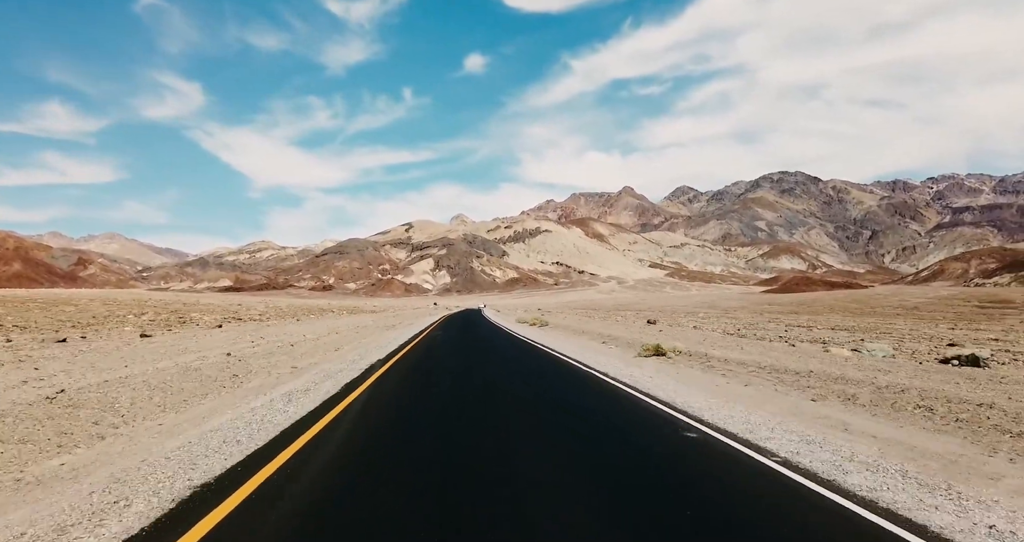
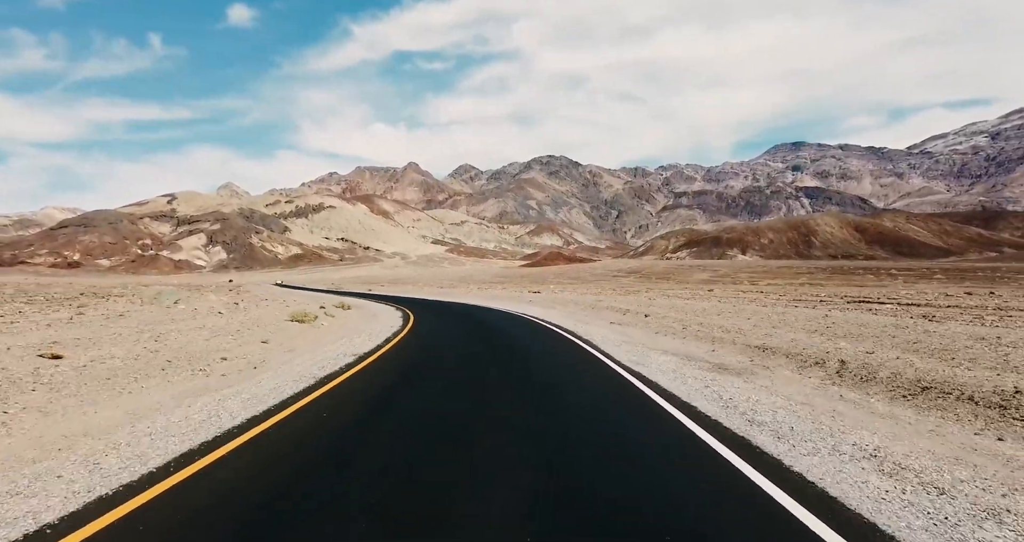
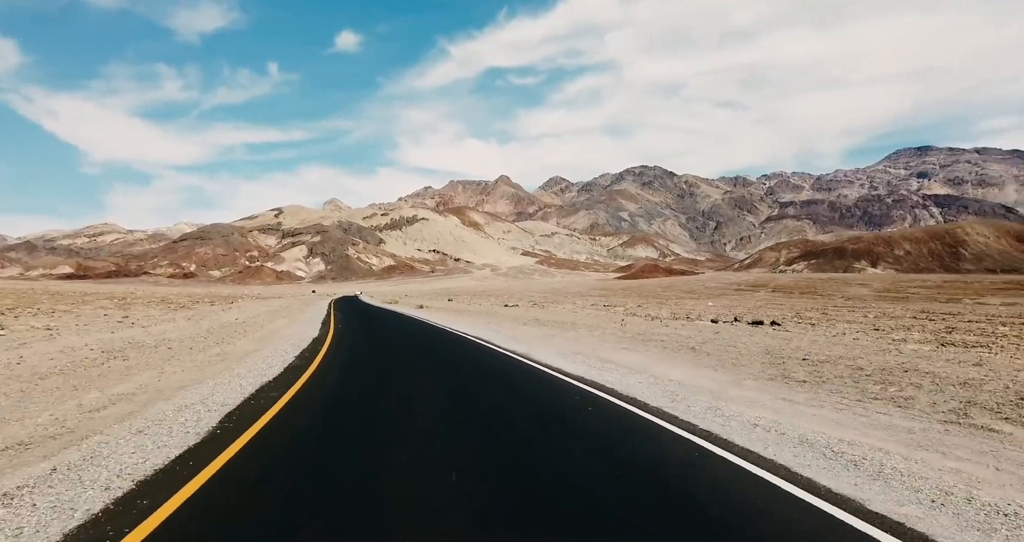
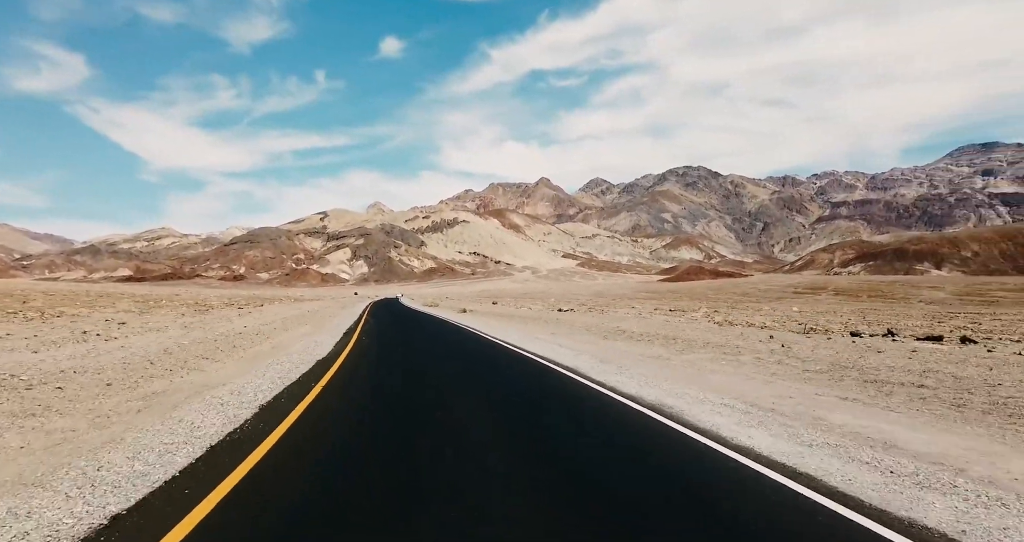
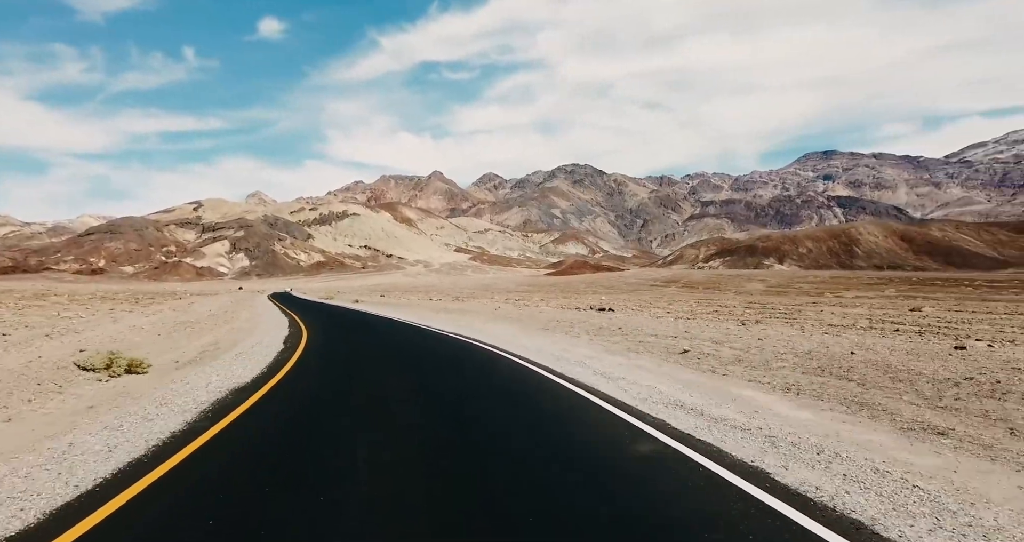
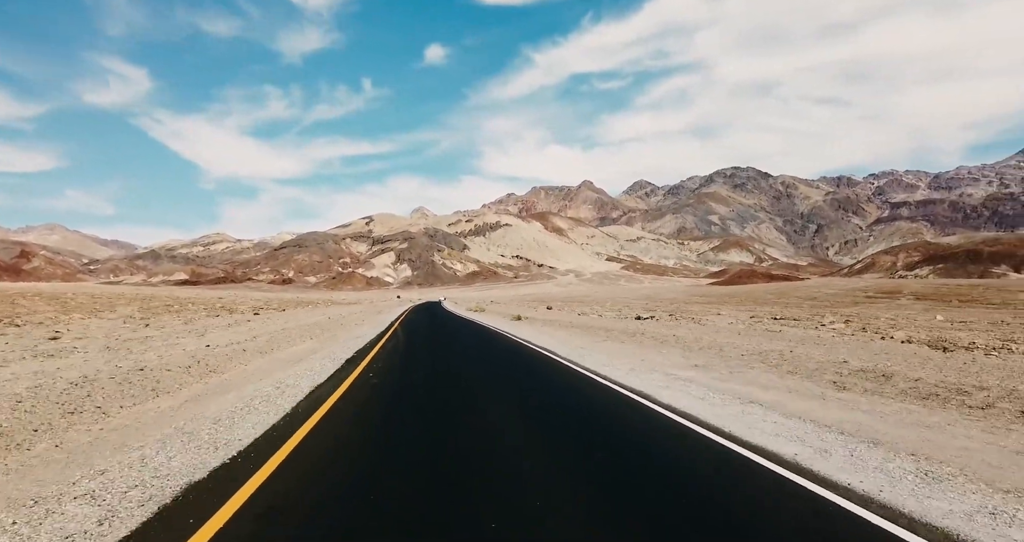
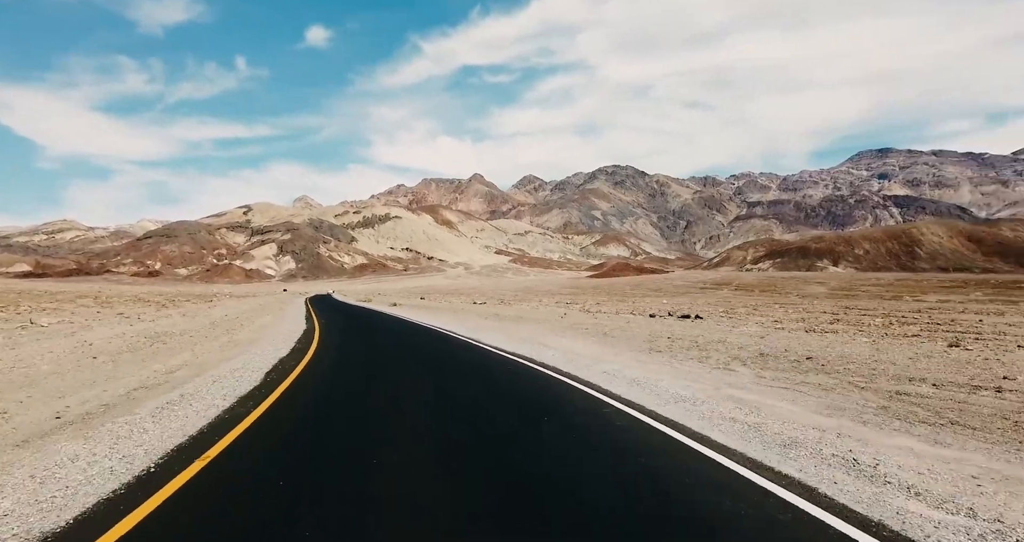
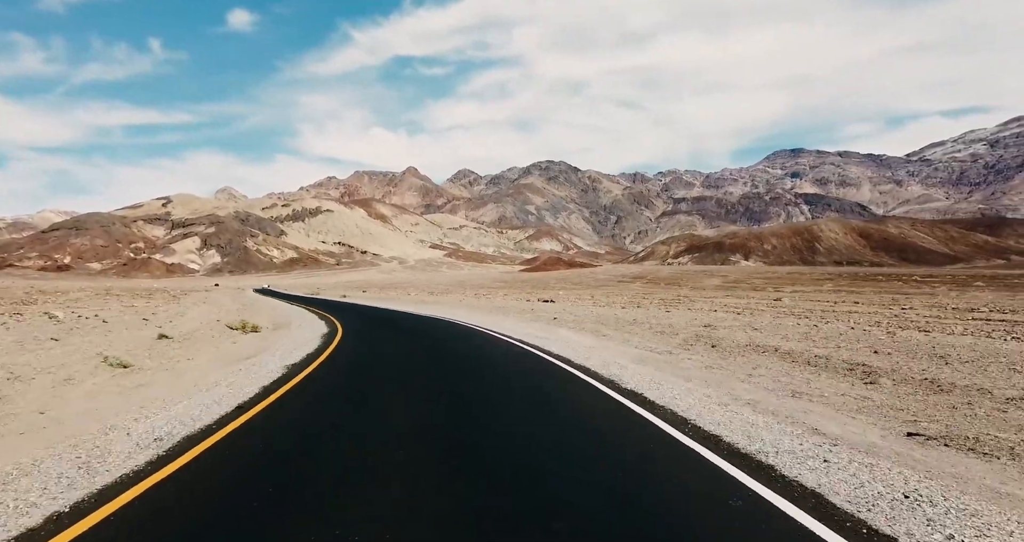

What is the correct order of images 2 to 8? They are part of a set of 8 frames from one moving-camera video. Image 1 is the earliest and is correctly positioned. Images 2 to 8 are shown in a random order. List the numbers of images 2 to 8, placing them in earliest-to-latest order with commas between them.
6, 4, 3, 7, 5, 8, 2
